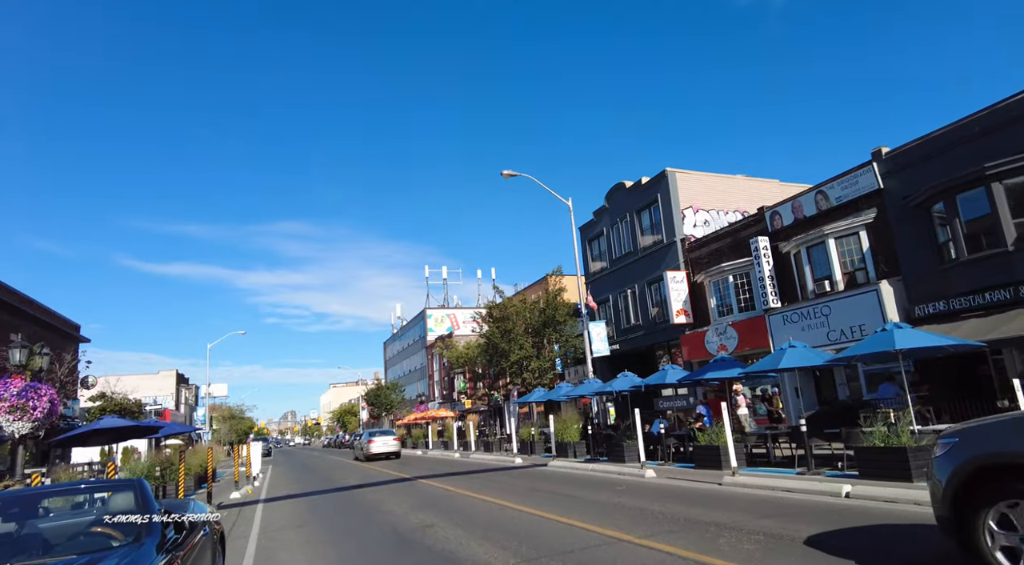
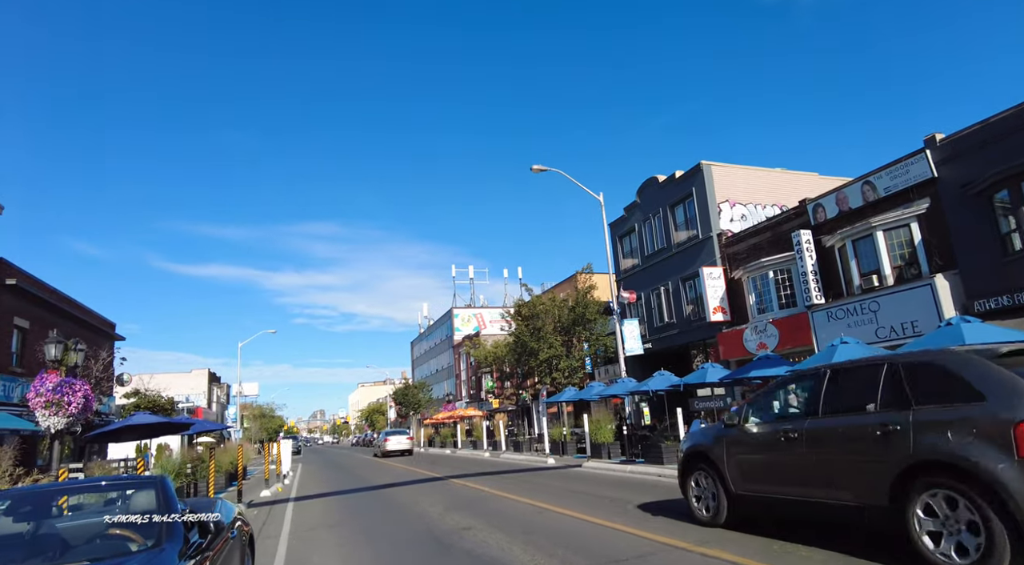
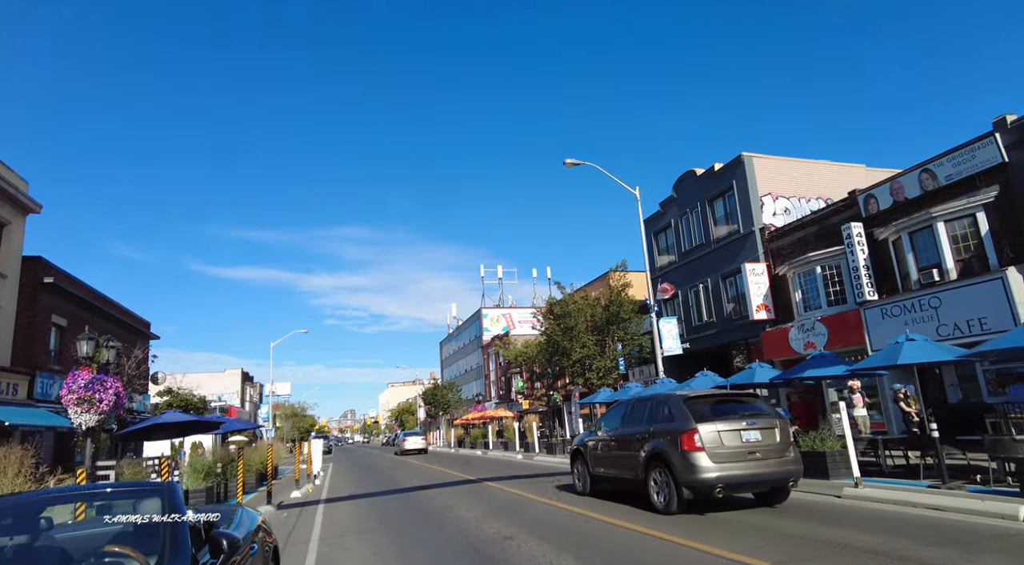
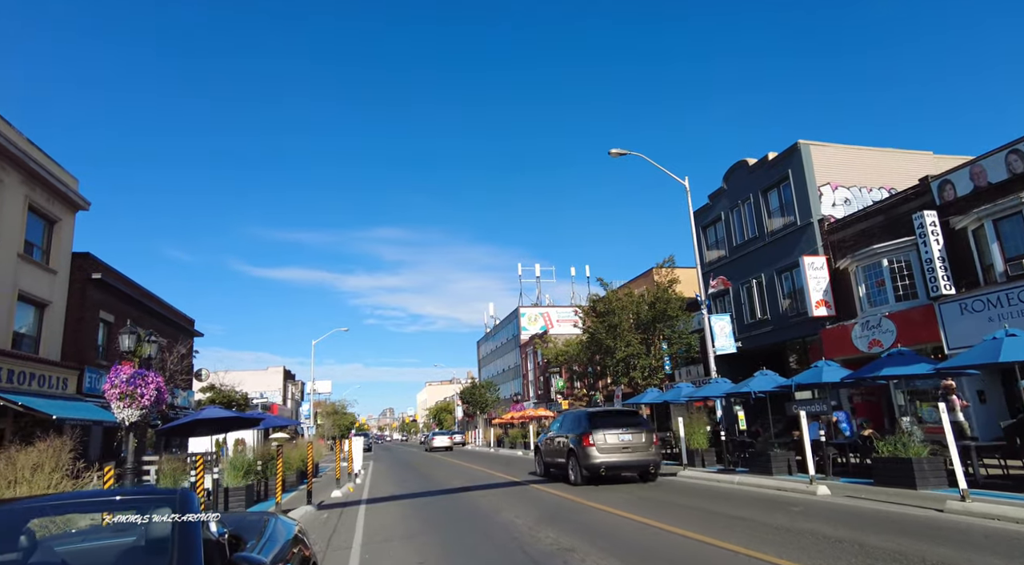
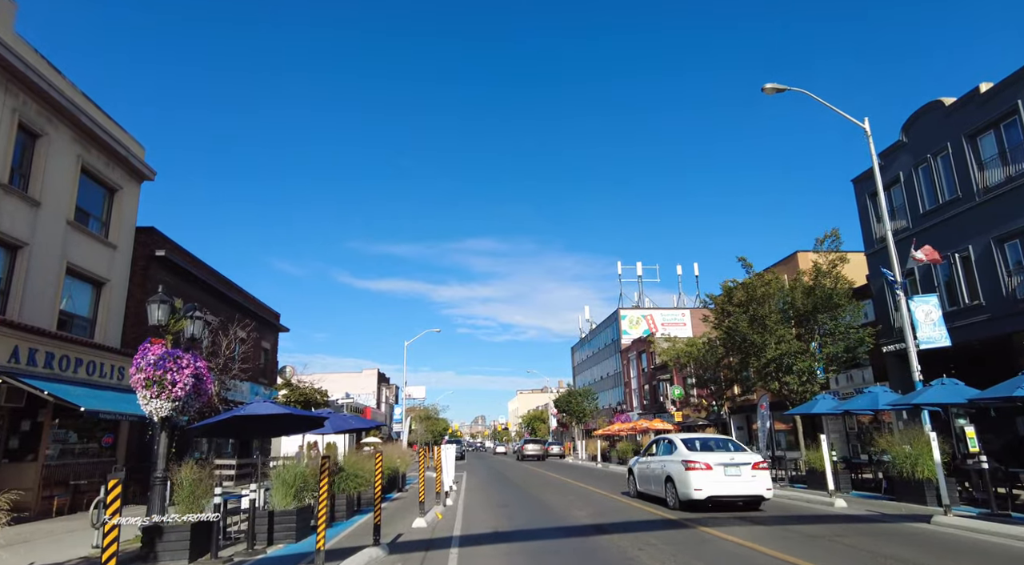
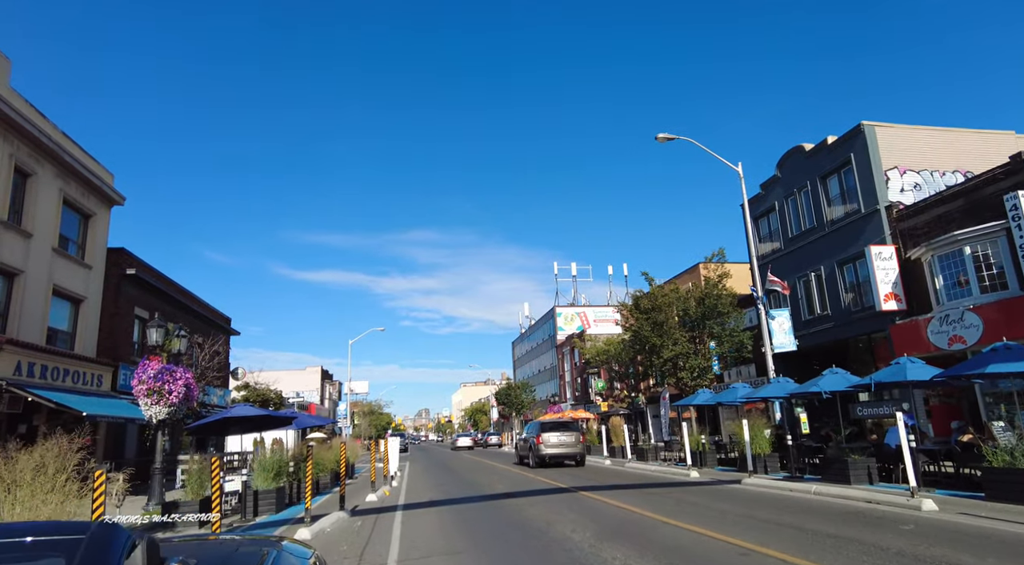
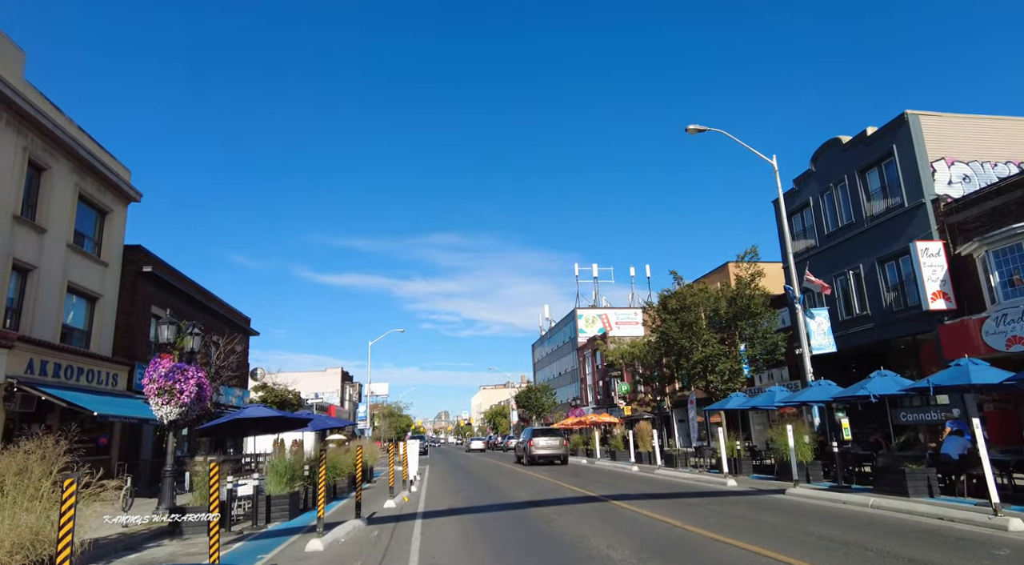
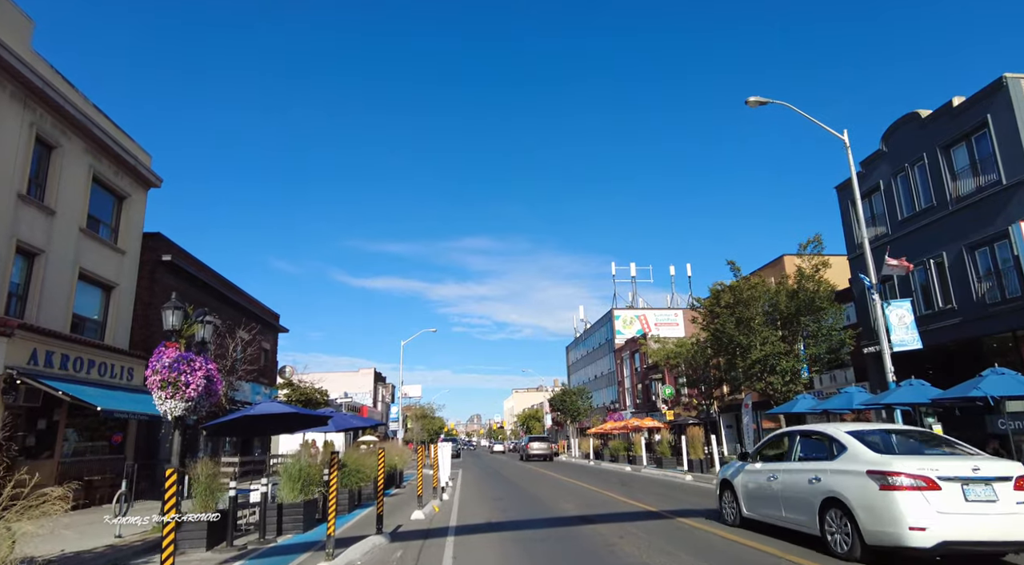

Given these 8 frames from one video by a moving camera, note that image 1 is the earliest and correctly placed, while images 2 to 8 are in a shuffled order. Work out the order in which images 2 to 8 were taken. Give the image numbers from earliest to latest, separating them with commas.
2, 3, 4, 6, 7, 8, 5
